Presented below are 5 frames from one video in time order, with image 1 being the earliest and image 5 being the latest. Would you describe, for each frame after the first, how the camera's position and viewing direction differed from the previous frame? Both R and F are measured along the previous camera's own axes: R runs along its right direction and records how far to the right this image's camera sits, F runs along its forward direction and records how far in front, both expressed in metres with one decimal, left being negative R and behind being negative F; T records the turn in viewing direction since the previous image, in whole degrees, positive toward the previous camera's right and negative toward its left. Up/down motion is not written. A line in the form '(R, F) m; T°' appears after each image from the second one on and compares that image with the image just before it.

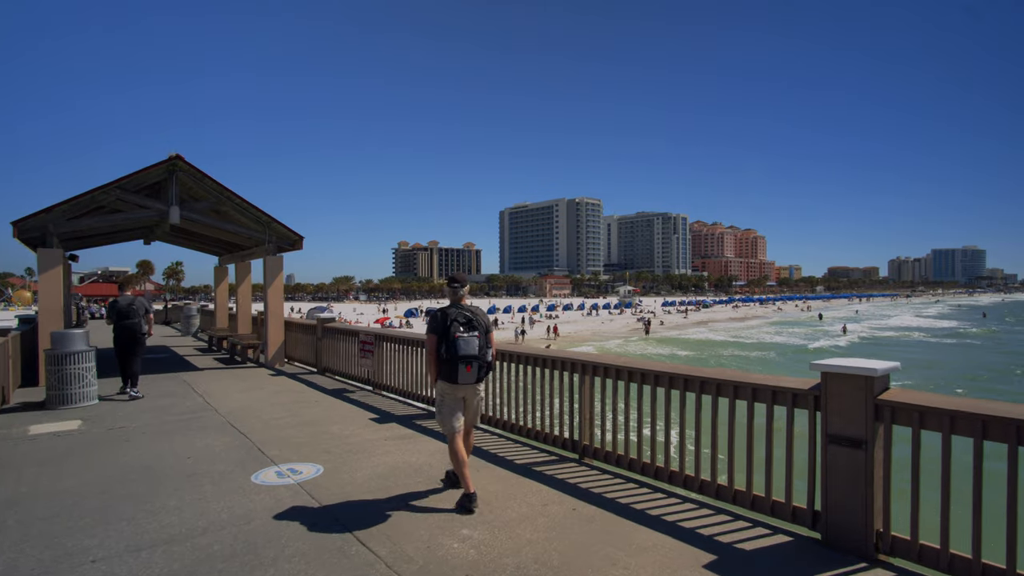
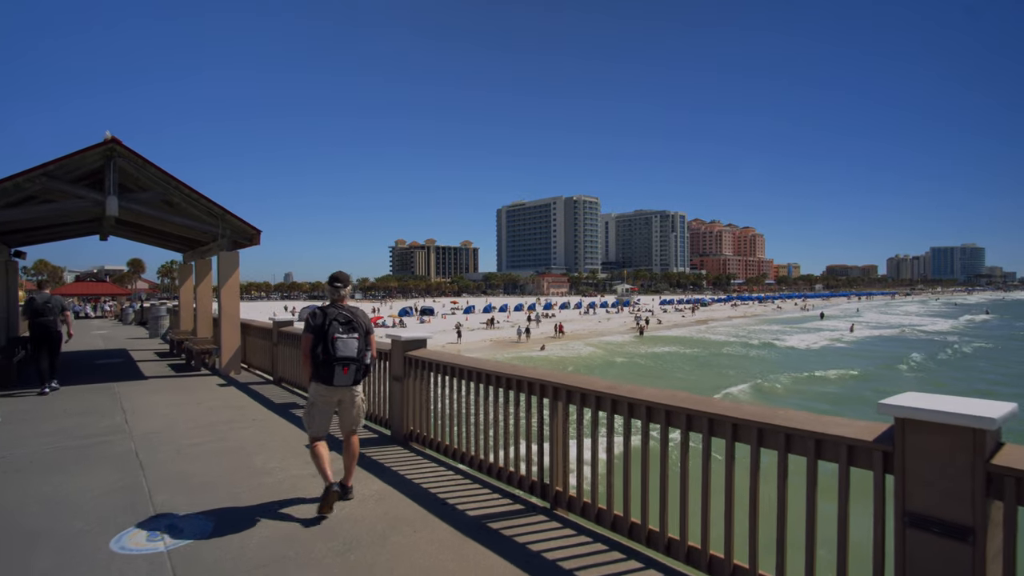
(+0.3, +1.0) m; 0°
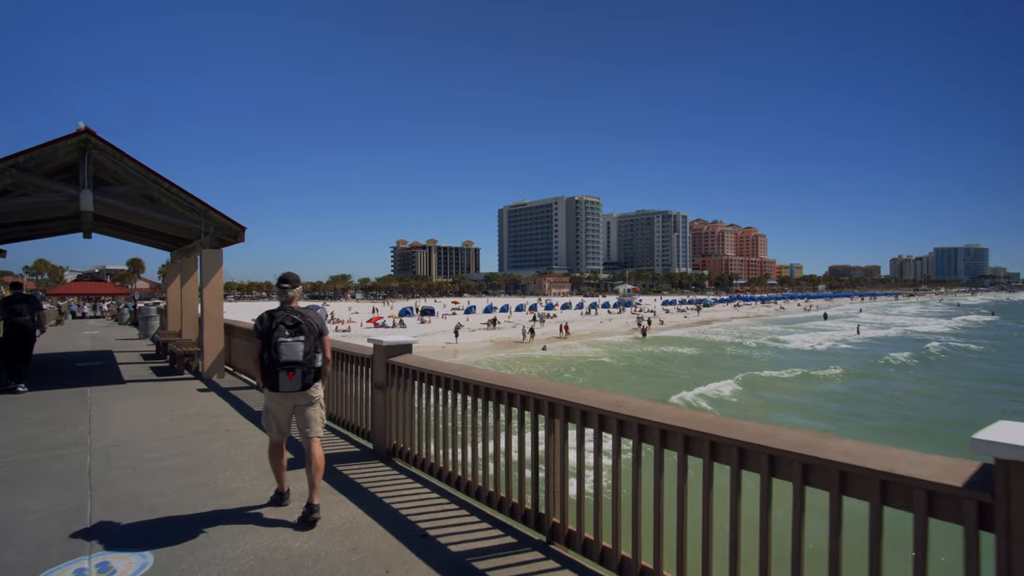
(+0.1, +0.5) m; 0°
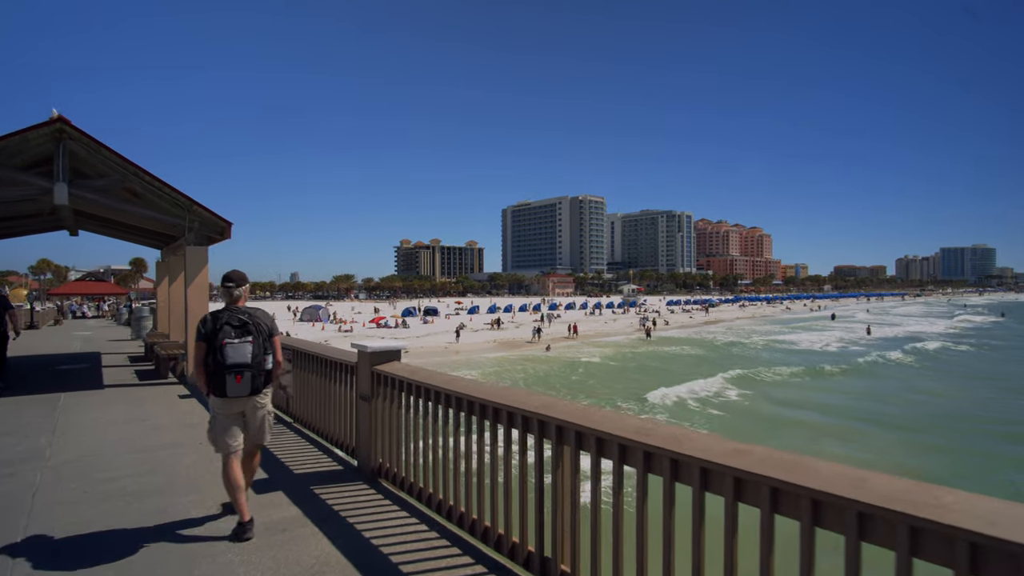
(0.0, +0.5) m; 0°
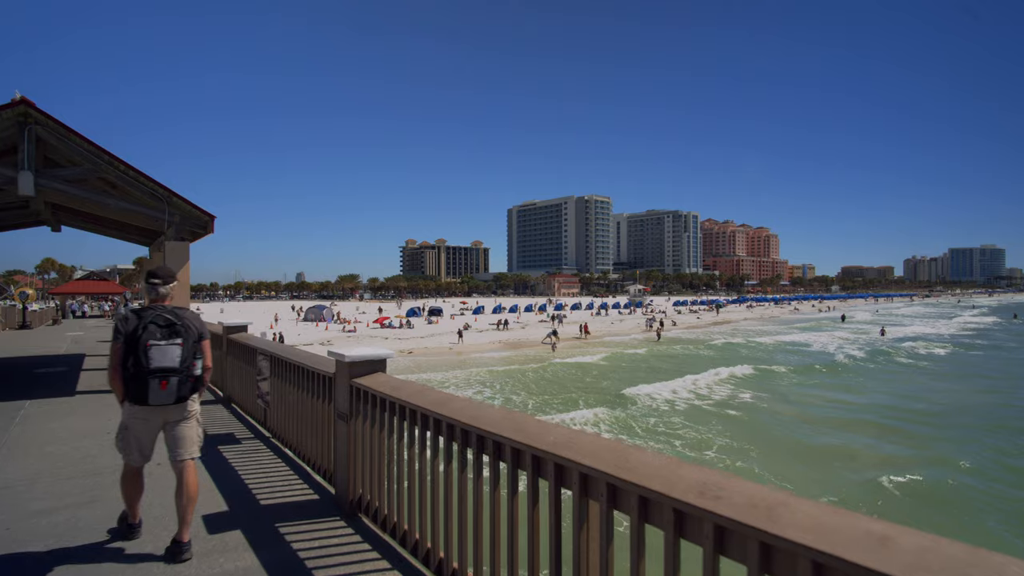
(0.0, +0.7) m; -1°
